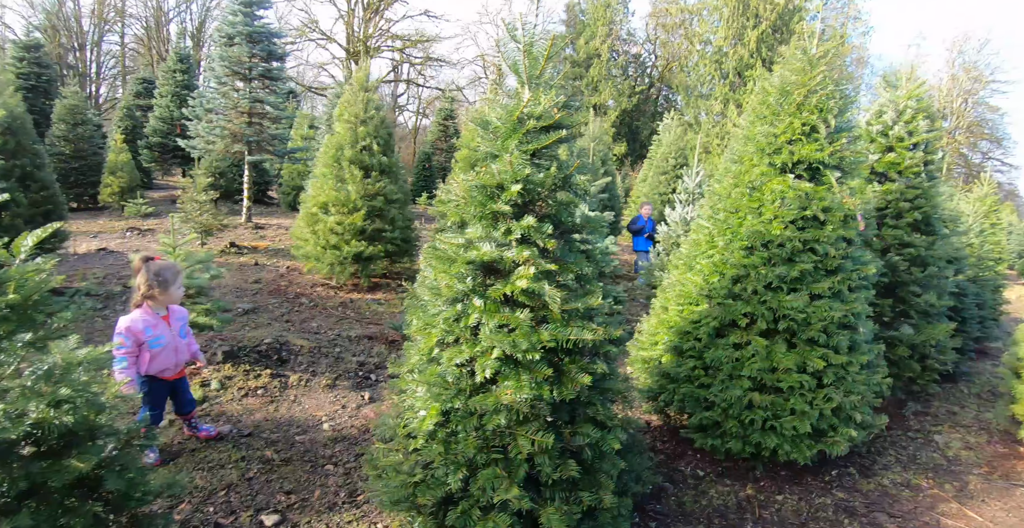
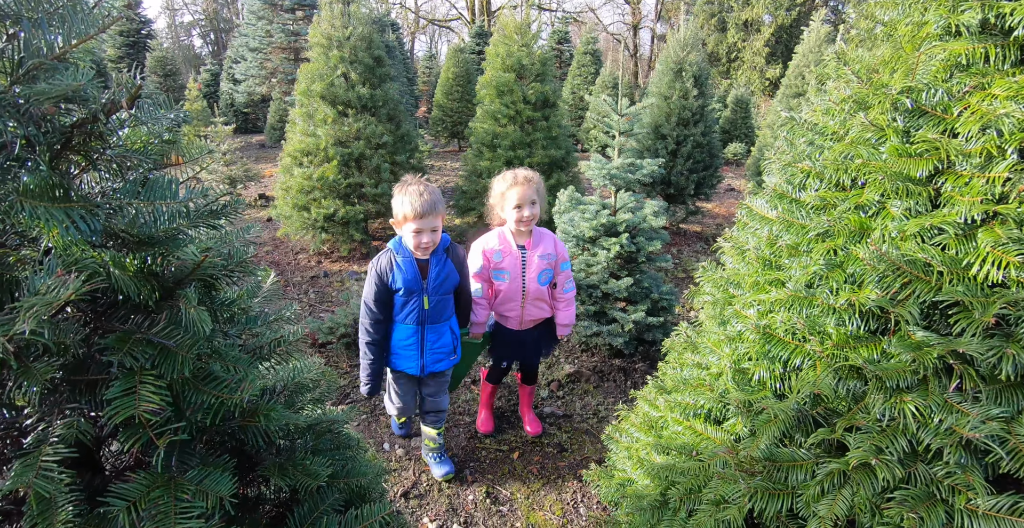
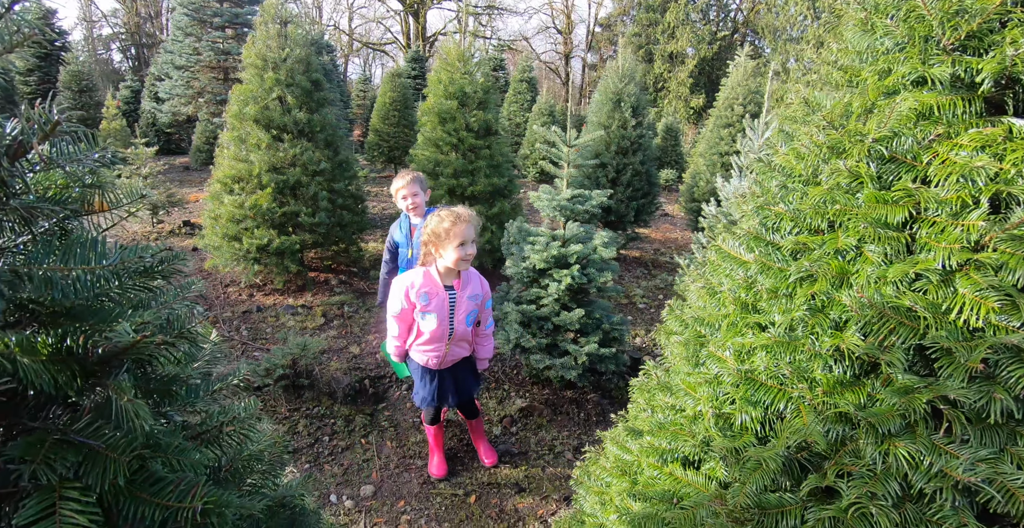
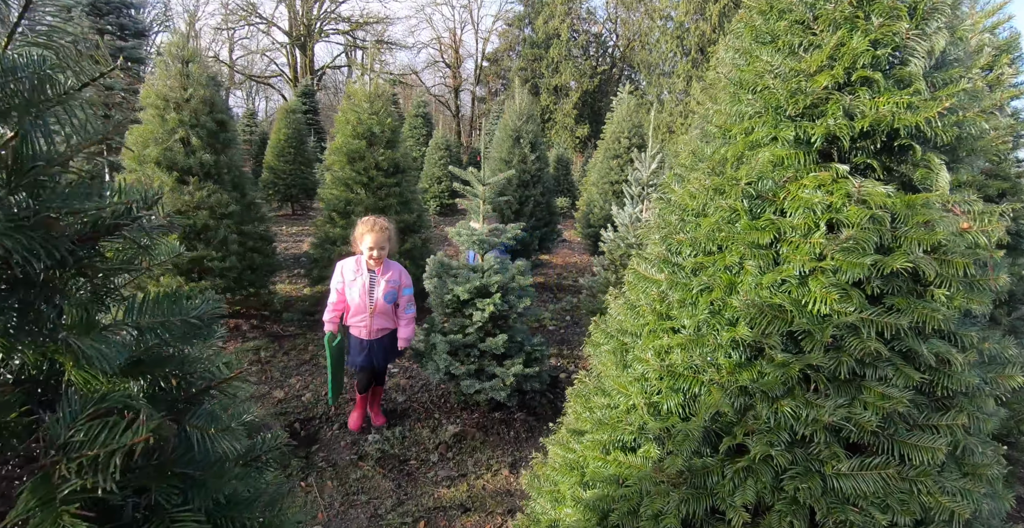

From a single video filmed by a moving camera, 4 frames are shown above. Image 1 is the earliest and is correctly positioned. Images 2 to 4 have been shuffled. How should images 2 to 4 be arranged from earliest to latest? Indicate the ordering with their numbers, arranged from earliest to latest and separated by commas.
4, 3, 2
